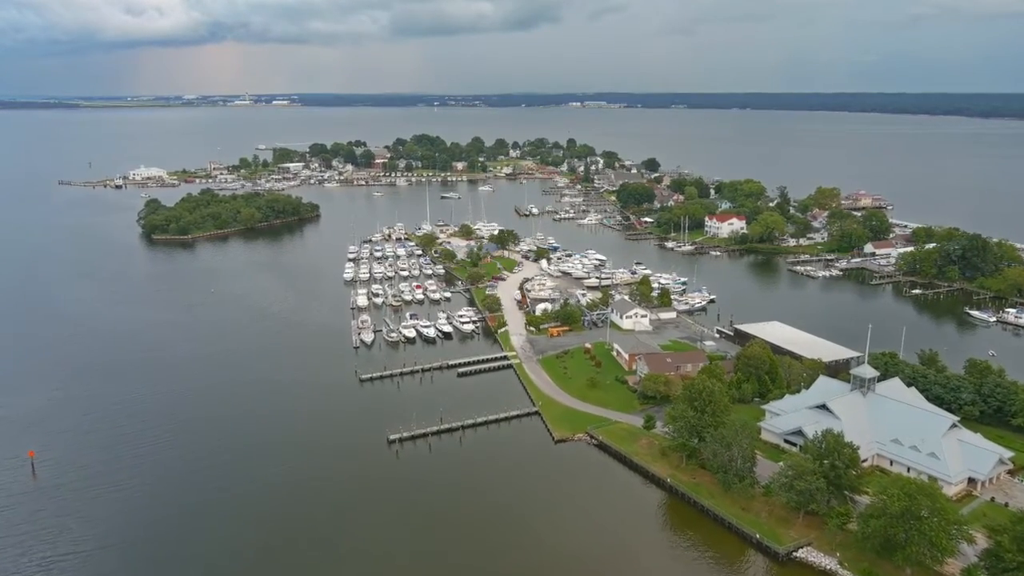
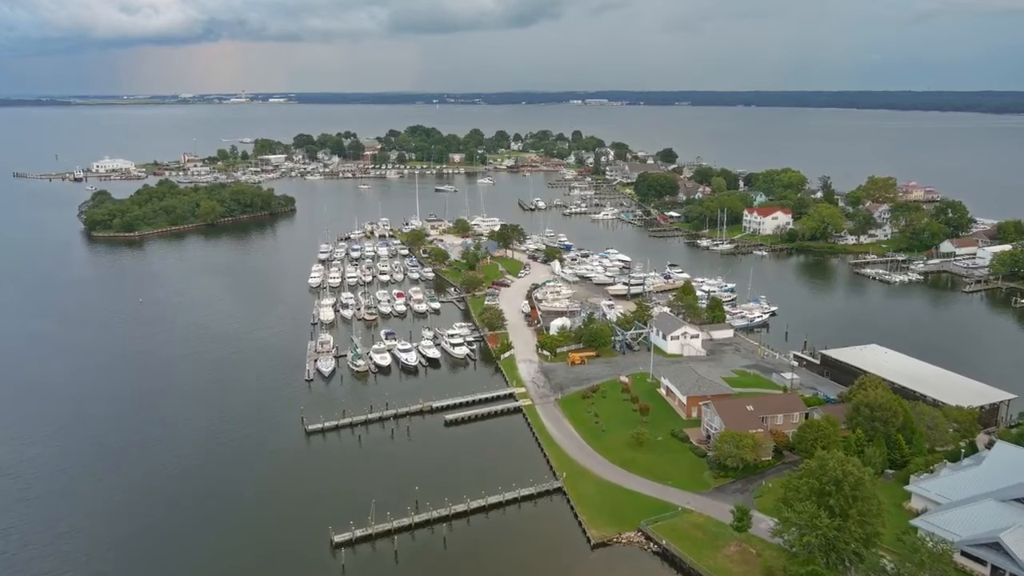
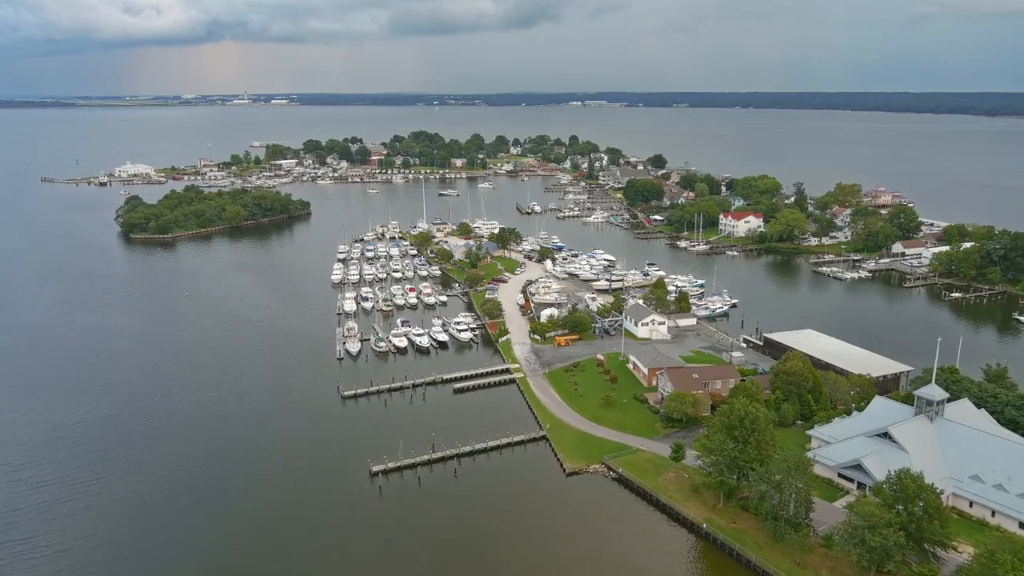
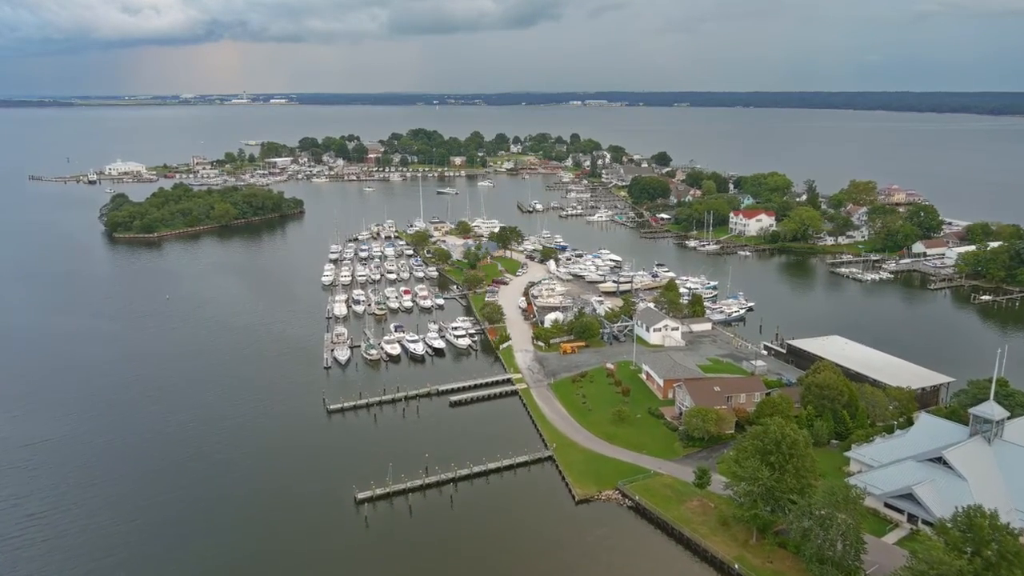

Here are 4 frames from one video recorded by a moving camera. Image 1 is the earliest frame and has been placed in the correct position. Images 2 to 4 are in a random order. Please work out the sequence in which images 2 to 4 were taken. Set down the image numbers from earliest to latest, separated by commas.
3, 4, 2
